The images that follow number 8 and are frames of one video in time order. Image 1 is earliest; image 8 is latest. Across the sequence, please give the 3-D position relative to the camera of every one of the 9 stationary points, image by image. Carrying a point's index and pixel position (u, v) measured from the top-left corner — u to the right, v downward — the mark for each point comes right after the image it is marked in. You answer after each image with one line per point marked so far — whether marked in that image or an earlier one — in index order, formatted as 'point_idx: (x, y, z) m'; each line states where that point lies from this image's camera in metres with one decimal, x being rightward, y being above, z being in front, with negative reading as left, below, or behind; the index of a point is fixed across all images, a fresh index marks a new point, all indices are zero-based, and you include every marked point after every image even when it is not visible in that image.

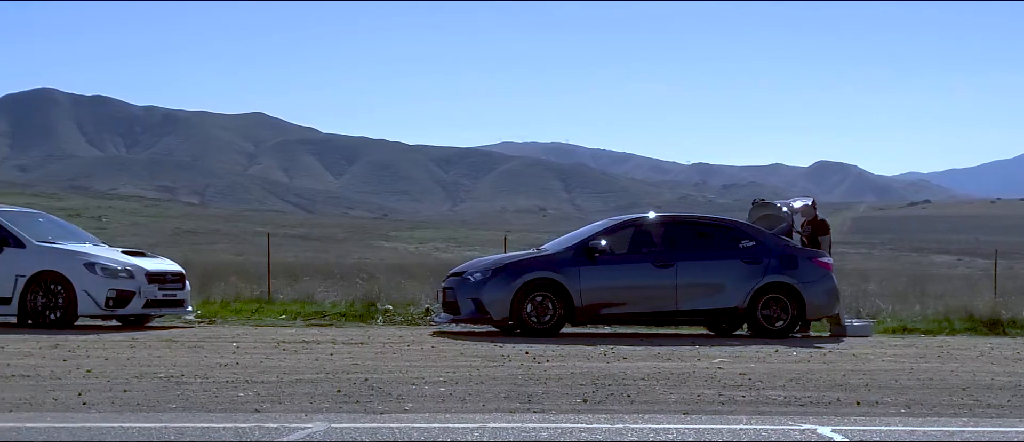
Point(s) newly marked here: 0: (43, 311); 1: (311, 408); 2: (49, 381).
0: (-5.6, -1.1, +13.7) m
1: (-1.4, -1.3, +7.8) m
2: (-3.6, -1.2, +8.9) m
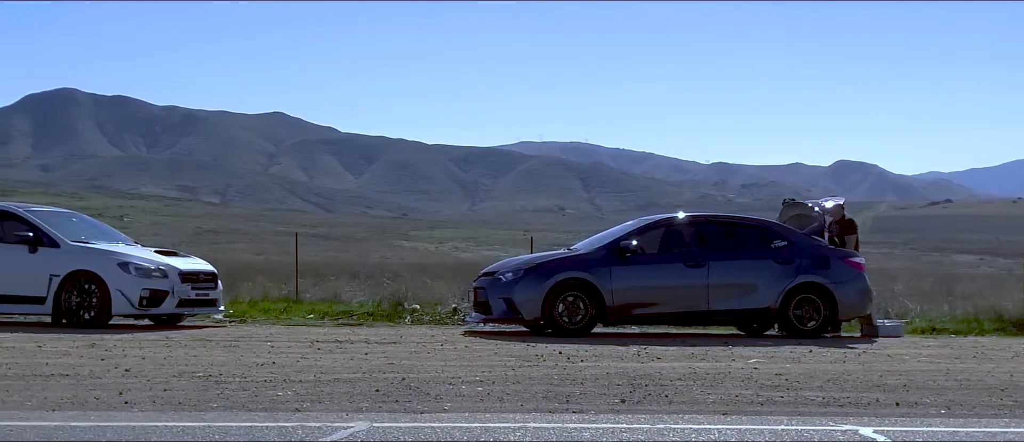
0: (-5.2, -1.1, +13.8) m
1: (-1.1, -1.3, +7.8) m
2: (-3.3, -1.2, +9.0) m
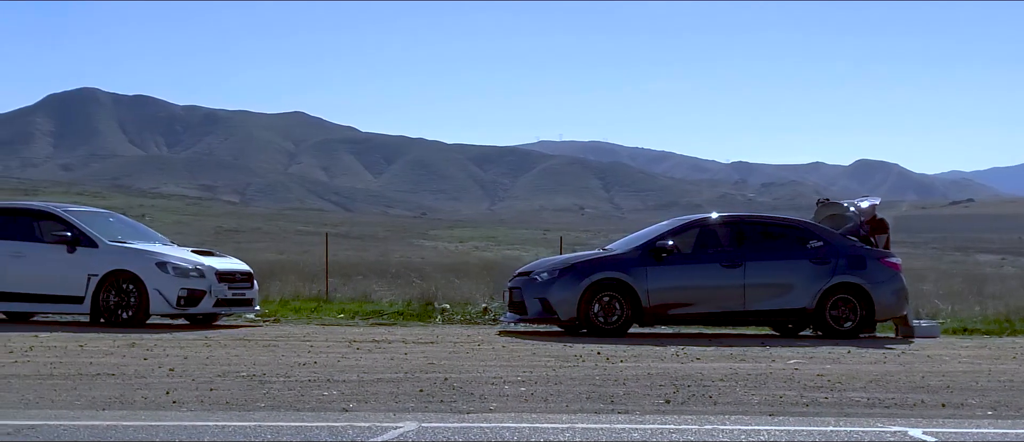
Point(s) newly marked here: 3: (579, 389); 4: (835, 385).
0: (-4.8, -1.1, +13.9) m
1: (-0.8, -1.3, +7.9) m
2: (-2.9, -1.2, +9.0) m
3: (+0.5, -1.3, +8.9) m
4: (+2.6, -1.3, +9.4) m
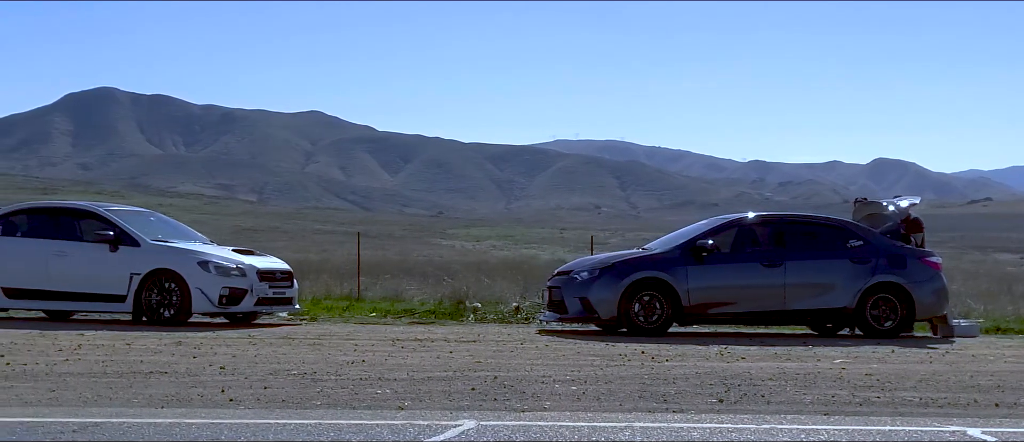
0: (-4.3, -1.1, +14.0) m
1: (-0.4, -1.3, +7.9) m
2: (-2.5, -1.2, +9.1) m
3: (+0.9, -1.3, +8.9) m
4: (+3.0, -1.3, +9.3) m
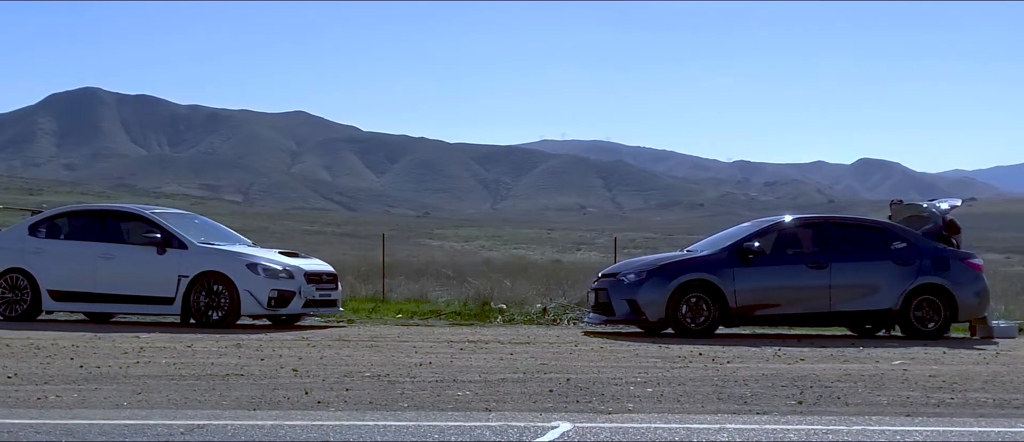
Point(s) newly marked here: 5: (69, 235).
0: (-3.7, -1.1, +14.1) m
1: (+0.2, -1.3, +8.0) m
2: (-2.0, -1.3, +9.2) m
3: (+1.5, -1.3, +9.0) m
4: (+3.6, -1.3, +9.5) m
5: (-5.7, -0.2, +14.8) m
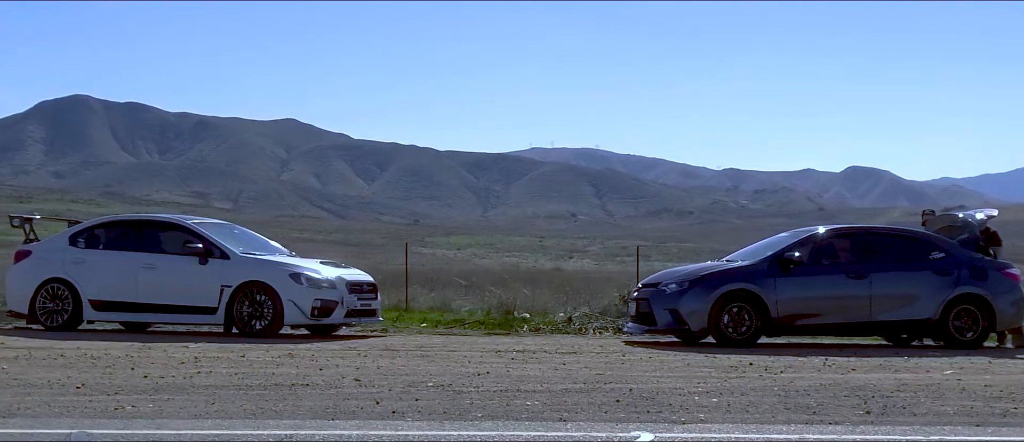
0: (-3.2, -1.2, +14.1) m
1: (+0.7, -1.4, +8.1) m
2: (-1.4, -1.3, +9.2) m
3: (+2.0, -1.4, +9.1) m
4: (+4.1, -1.4, +9.5) m
5: (-5.2, -0.3, +14.8) m
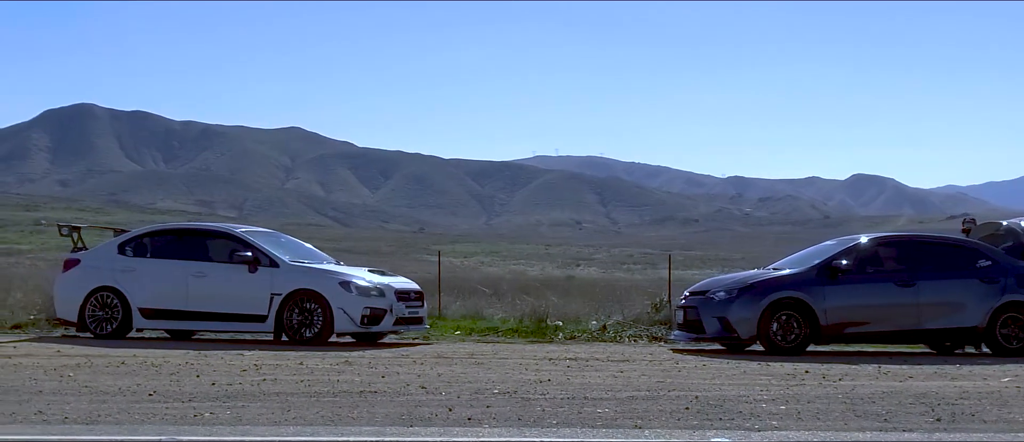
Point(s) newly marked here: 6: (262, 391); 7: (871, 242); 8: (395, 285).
0: (-2.6, -1.3, +14.2) m
1: (+1.2, -1.4, +8.1) m
2: (-0.9, -1.4, +9.3) m
3: (+2.5, -1.5, +9.1) m
4: (+4.7, -1.5, +9.6) m
5: (-4.6, -0.4, +15.0) m
6: (-2.1, -1.4, +9.5) m
7: (+4.5, -0.2, +14.3) m
8: (-1.5, -0.8, +14.5) m
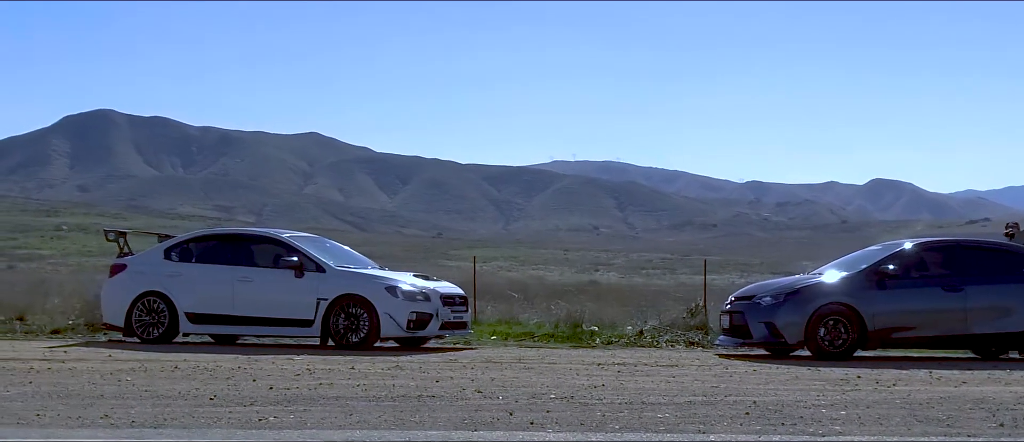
0: (-2.1, -1.4, +14.3) m
1: (+1.7, -1.5, +8.1) m
2: (-0.4, -1.5, +9.4) m
3: (+3.0, -1.5, +9.1) m
4: (+5.1, -1.5, +9.5) m
5: (-4.0, -0.5, +15.1) m
6: (-1.6, -1.4, +9.5) m
7: (+5.0, -0.3, +14.2) m
8: (-0.9, -0.9, +14.5) m
